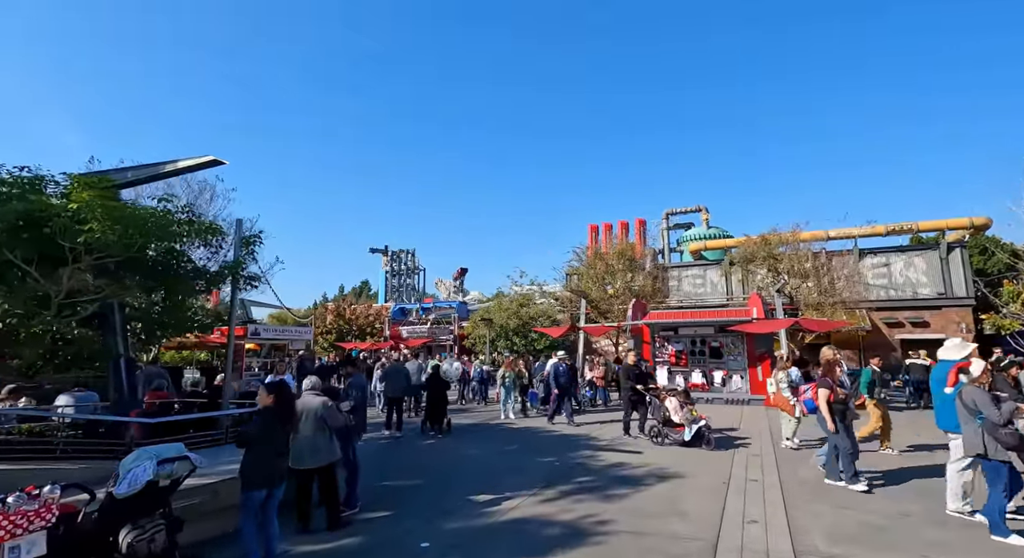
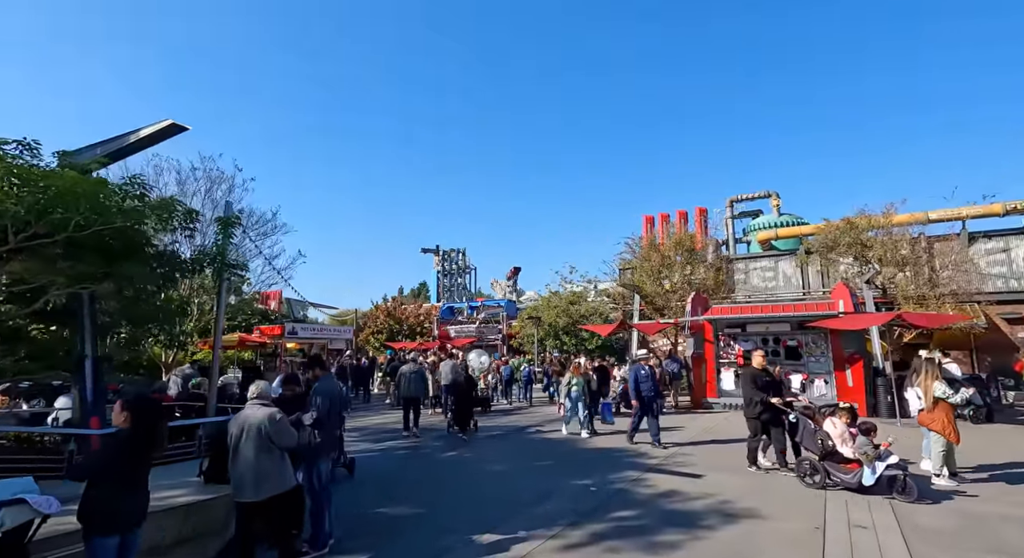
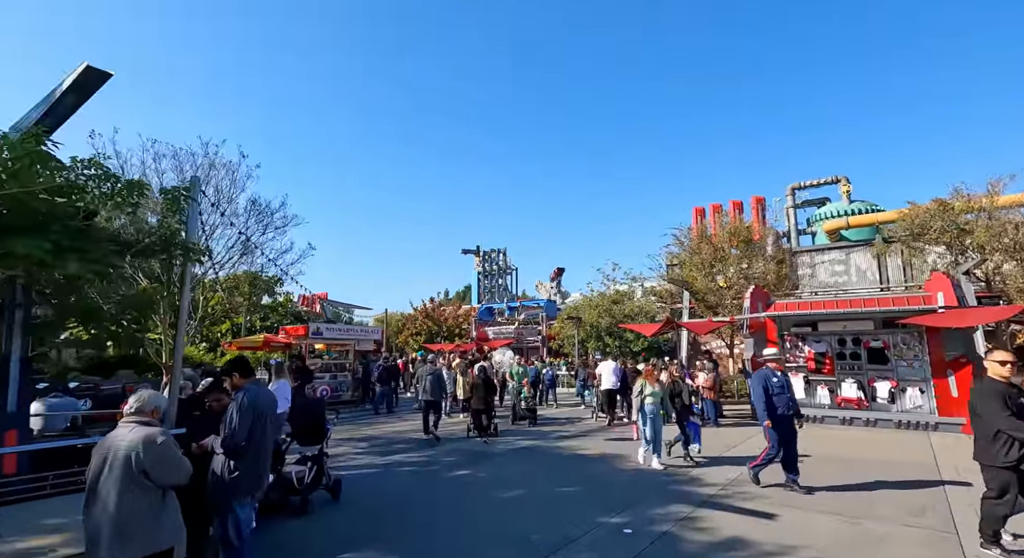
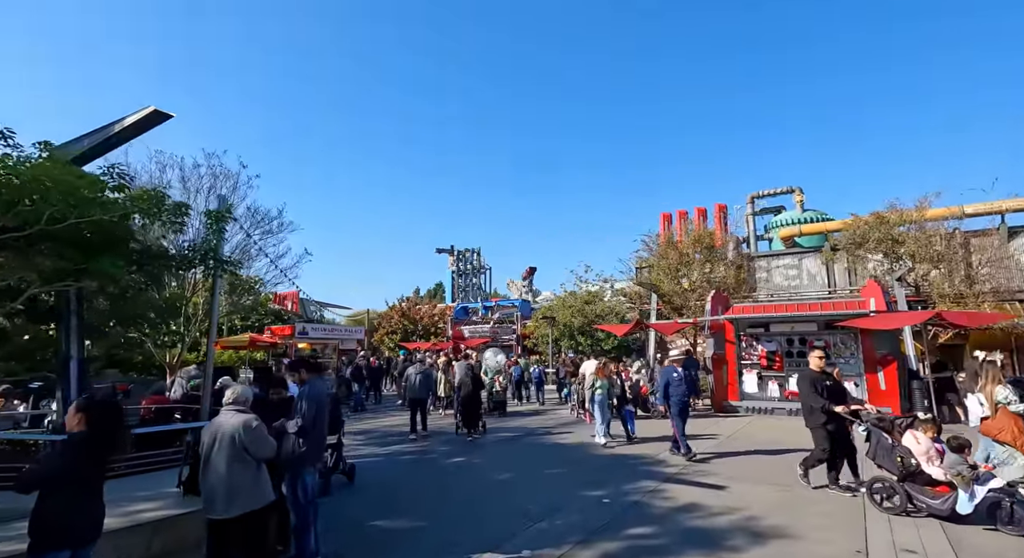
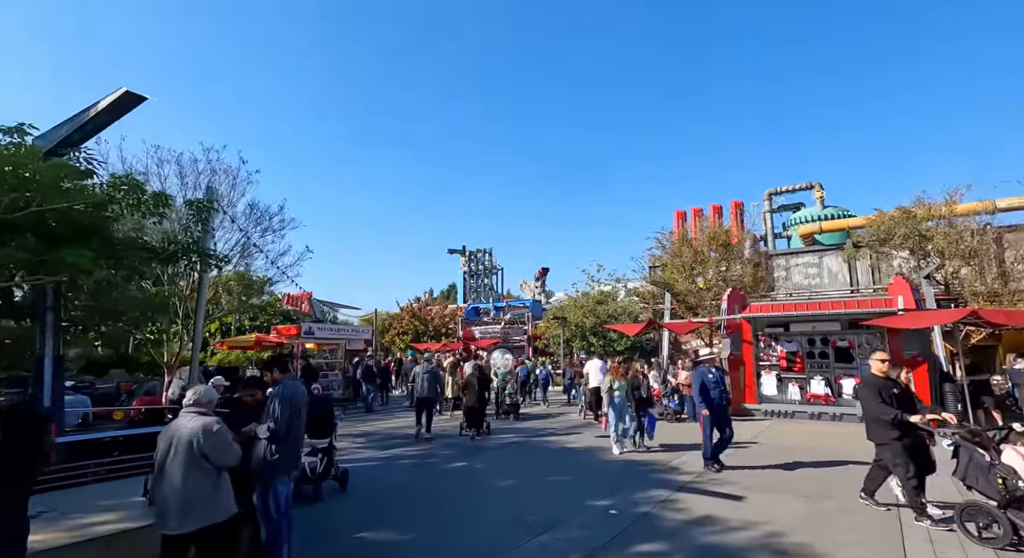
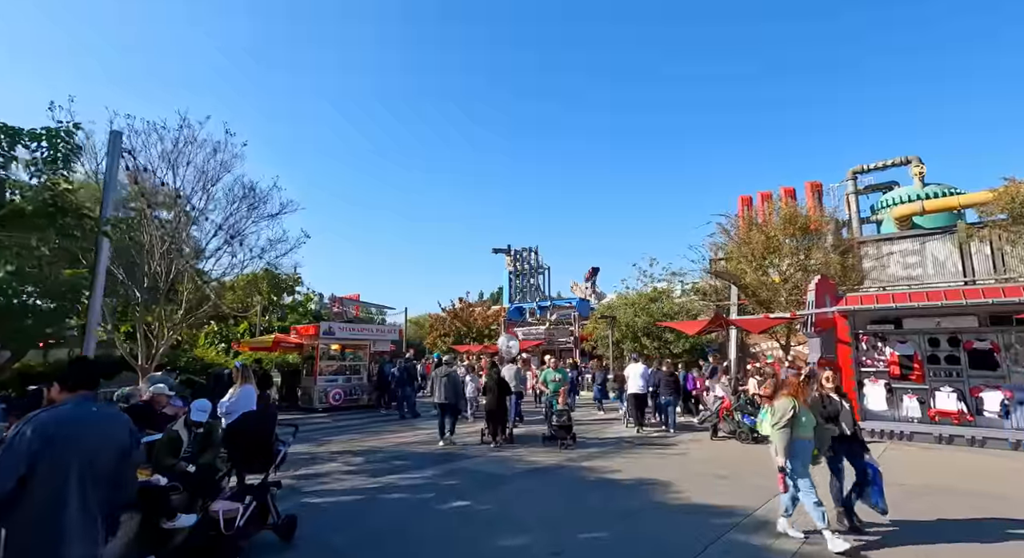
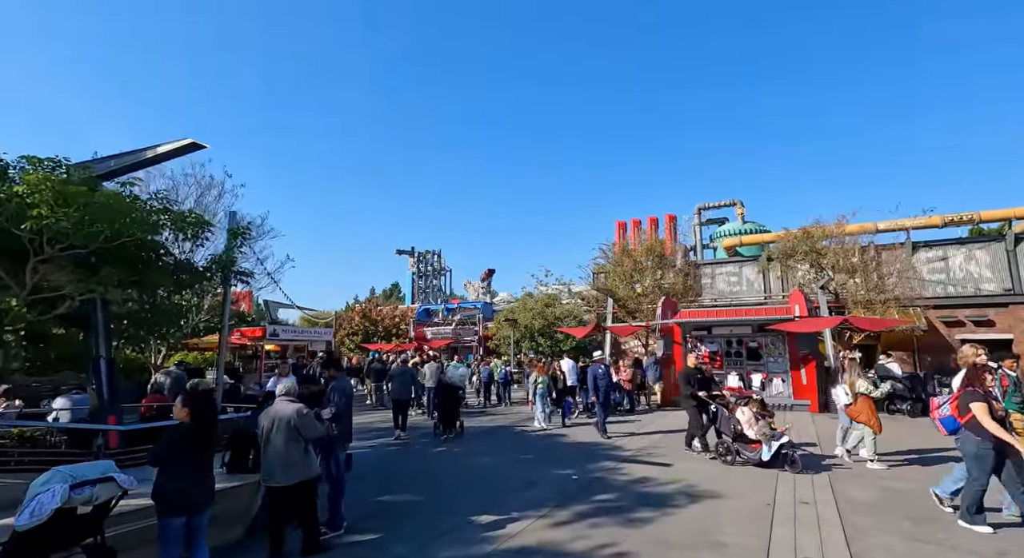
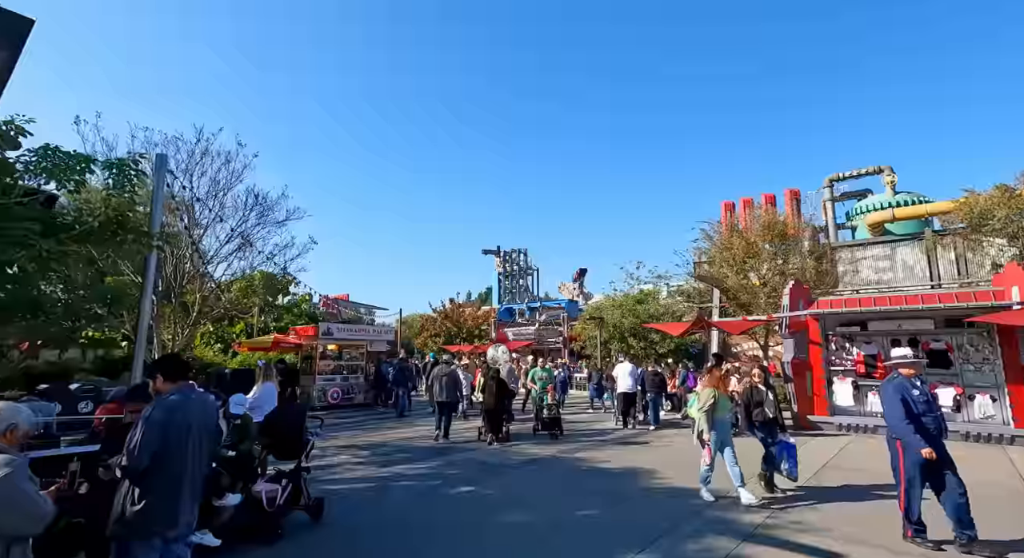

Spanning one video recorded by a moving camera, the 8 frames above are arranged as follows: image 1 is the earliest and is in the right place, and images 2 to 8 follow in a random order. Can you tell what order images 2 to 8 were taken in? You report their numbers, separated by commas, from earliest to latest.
7, 2, 4, 5, 3, 8, 6
